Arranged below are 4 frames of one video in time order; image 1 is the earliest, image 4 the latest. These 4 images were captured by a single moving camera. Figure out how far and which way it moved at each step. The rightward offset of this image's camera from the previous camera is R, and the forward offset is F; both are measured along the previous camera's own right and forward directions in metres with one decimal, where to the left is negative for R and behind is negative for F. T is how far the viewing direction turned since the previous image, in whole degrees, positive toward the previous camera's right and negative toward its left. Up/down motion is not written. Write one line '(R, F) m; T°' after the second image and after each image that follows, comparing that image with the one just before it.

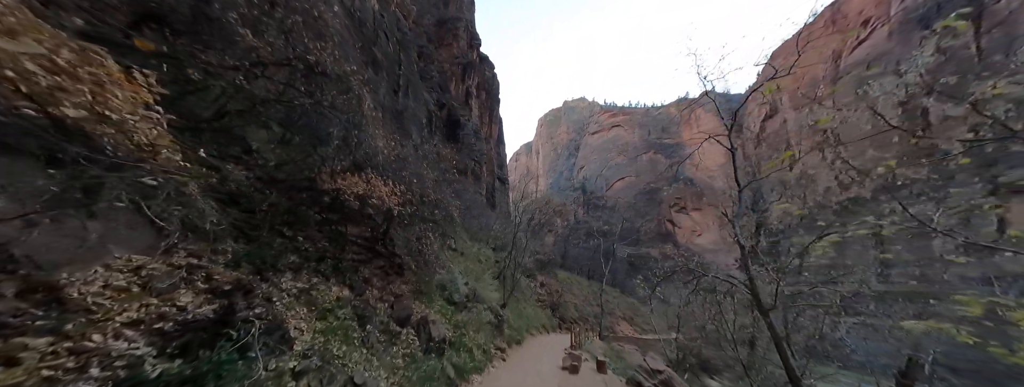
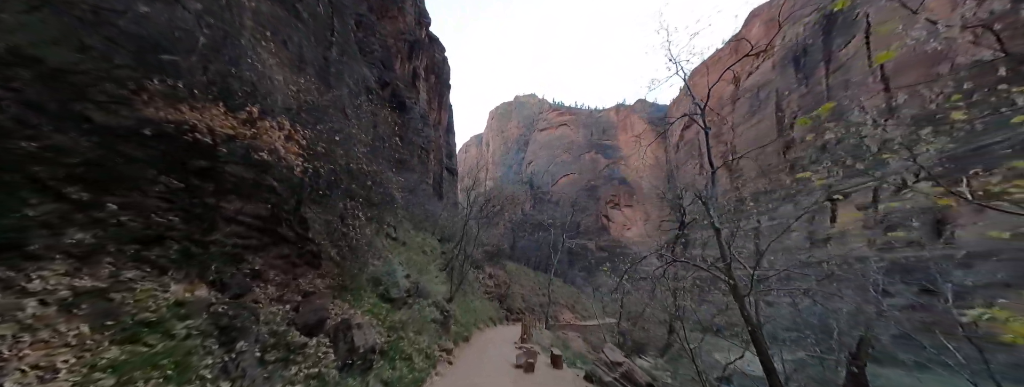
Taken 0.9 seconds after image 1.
(-0.1, +1.1) m; +10°
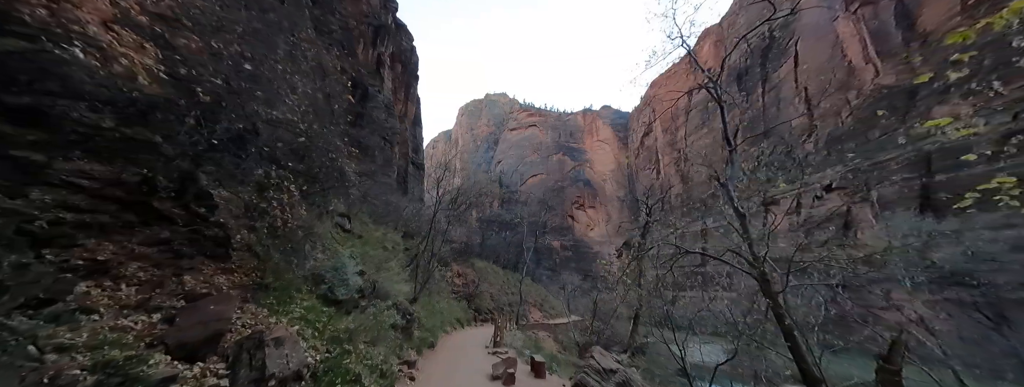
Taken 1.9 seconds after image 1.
(-0.2, +1.1) m; +6°
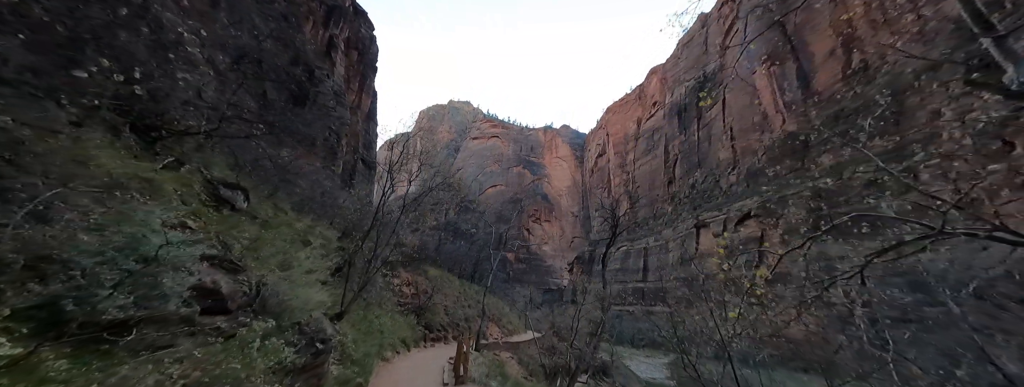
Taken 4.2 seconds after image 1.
(-0.6, +2.8) m; +8°
